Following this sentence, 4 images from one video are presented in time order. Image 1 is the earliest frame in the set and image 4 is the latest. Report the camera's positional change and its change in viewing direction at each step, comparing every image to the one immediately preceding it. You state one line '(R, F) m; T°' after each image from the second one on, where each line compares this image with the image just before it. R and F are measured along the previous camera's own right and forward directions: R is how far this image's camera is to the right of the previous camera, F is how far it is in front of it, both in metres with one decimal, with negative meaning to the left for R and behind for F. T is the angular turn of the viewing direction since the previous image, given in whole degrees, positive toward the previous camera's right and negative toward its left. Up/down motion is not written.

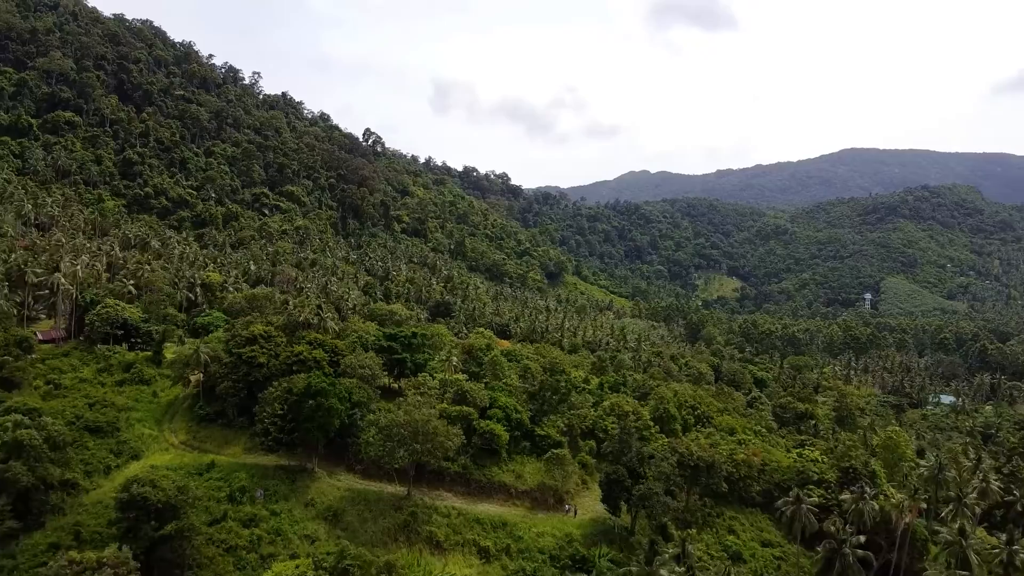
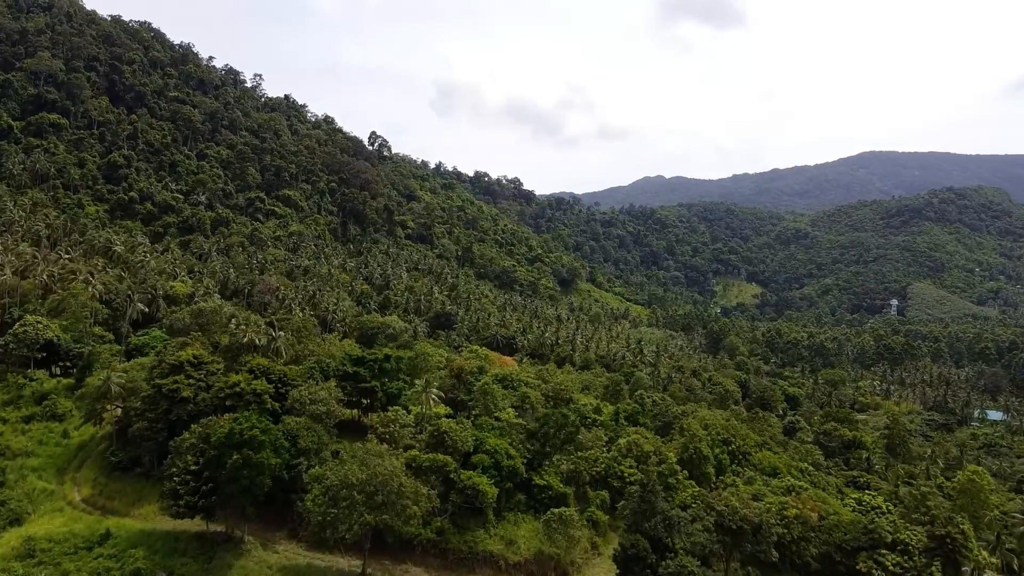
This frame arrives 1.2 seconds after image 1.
(+1.0, +8.7) m; -1°
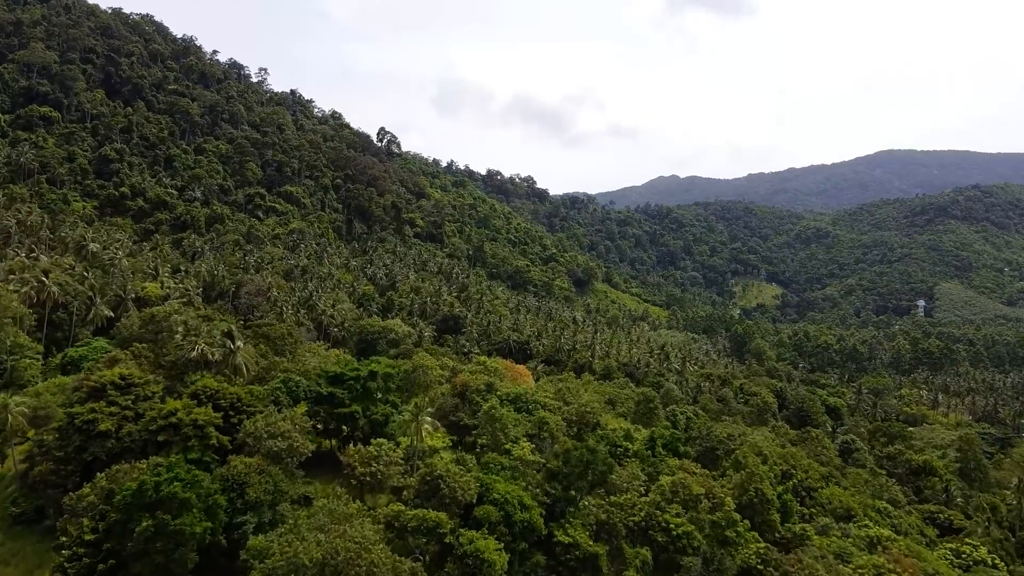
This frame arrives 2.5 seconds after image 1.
(-0.1, +7.7) m; -1°
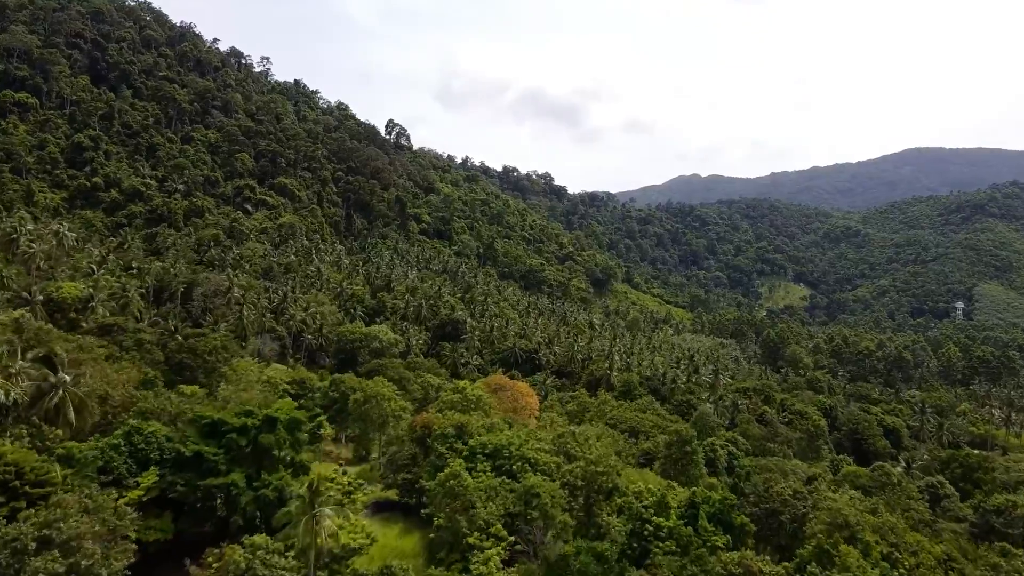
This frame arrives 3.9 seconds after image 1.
(+1.2, +11.2) m; -1°
